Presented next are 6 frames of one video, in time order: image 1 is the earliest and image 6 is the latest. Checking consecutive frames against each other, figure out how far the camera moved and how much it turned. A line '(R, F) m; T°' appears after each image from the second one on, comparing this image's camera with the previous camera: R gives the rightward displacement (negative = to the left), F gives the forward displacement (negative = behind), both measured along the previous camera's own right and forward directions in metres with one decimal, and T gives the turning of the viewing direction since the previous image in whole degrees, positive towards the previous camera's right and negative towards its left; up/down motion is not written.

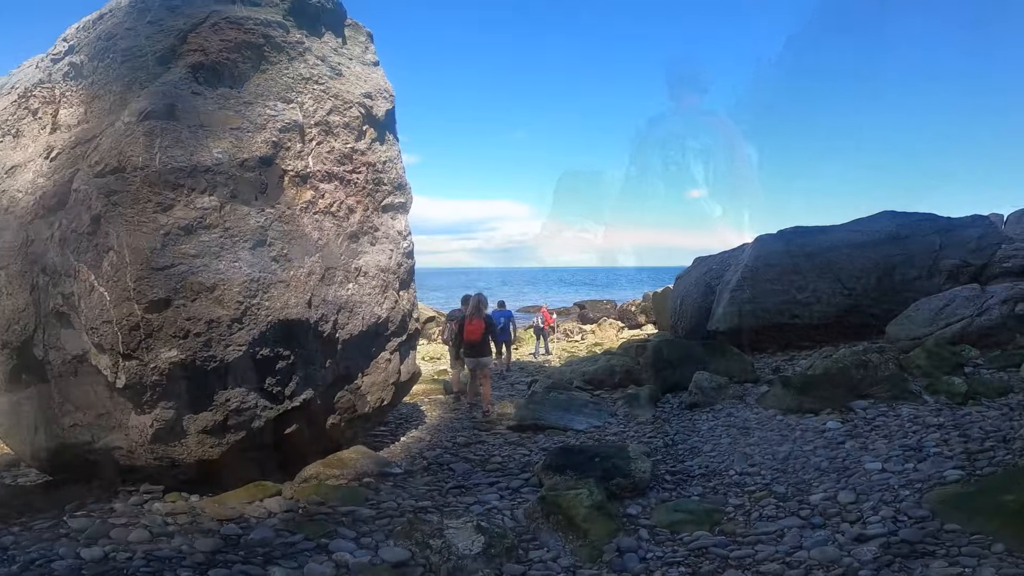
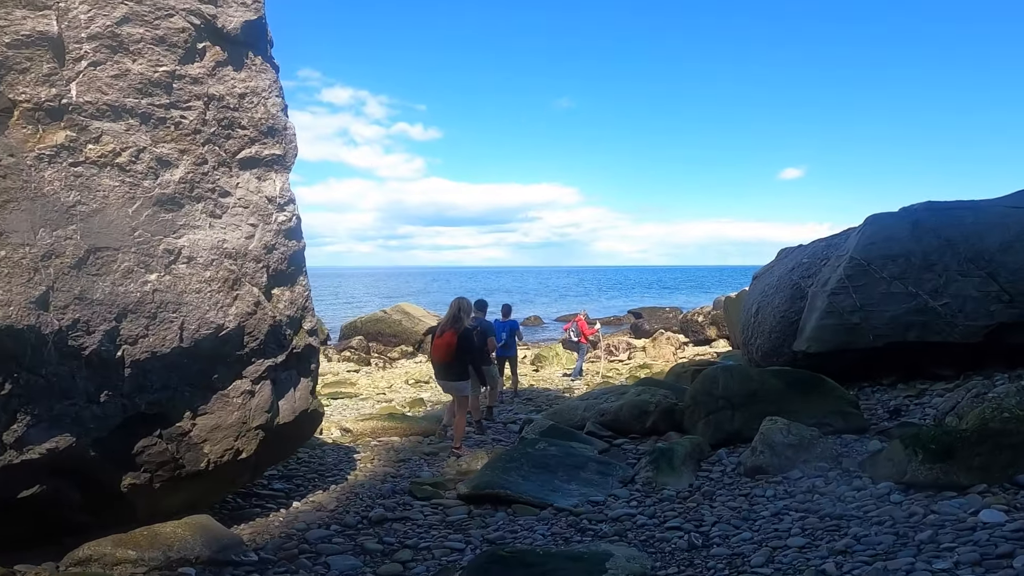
(+1.8, +4.6) m; -10°
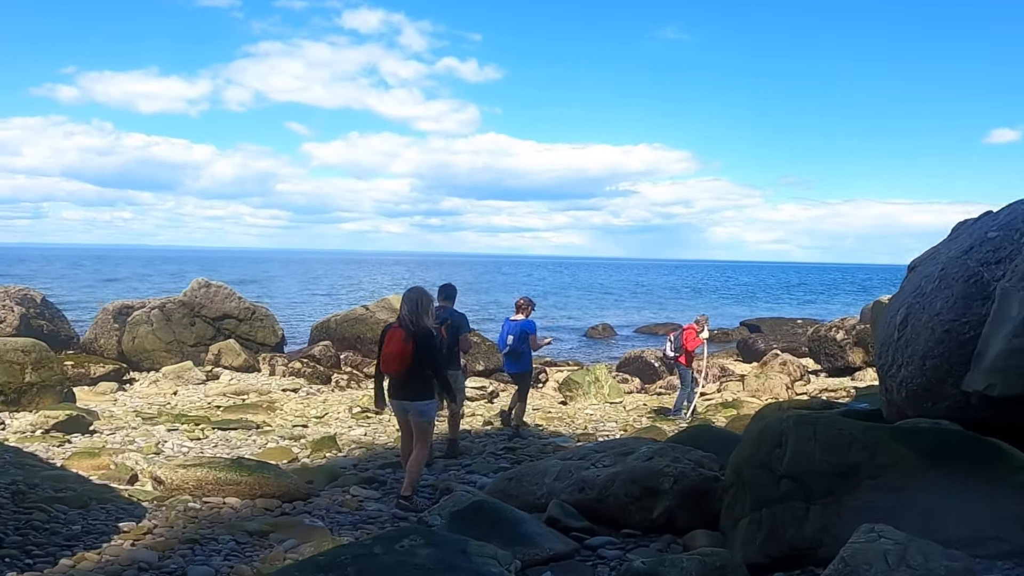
(+1.6, +4.5) m; -11°
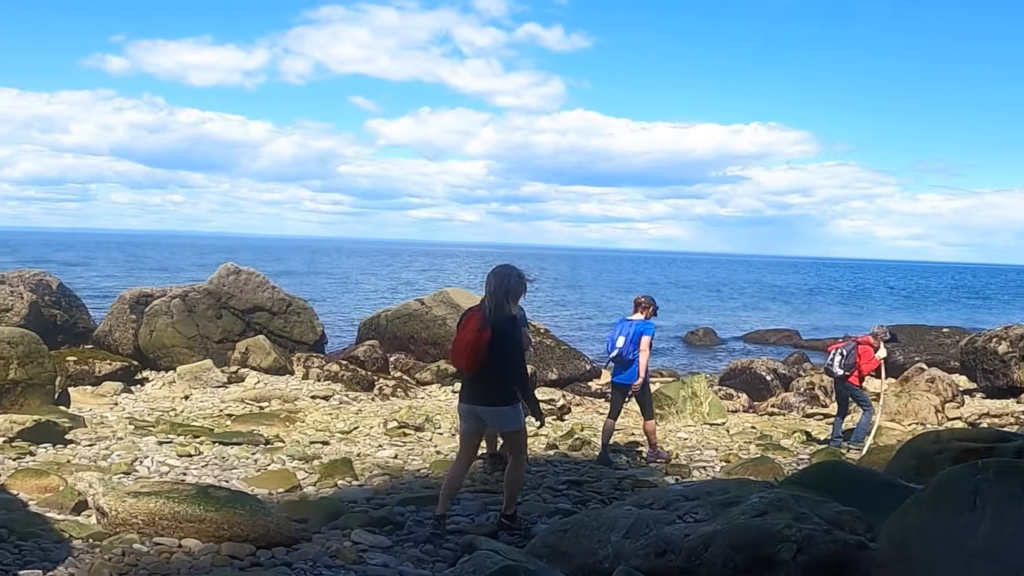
(+0.2, +1.6) m; -5°
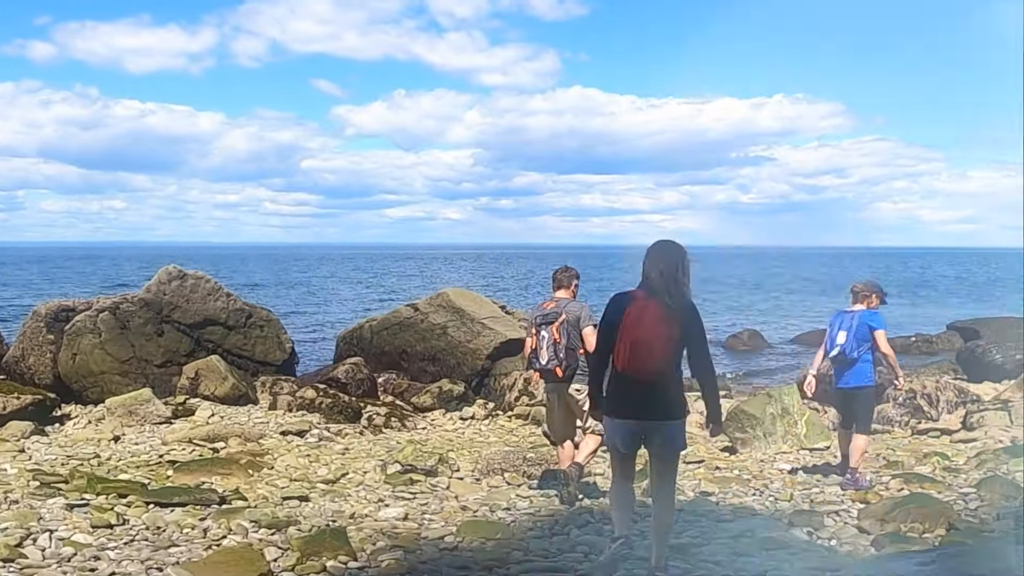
(-0.3, +1.6) m; +2°
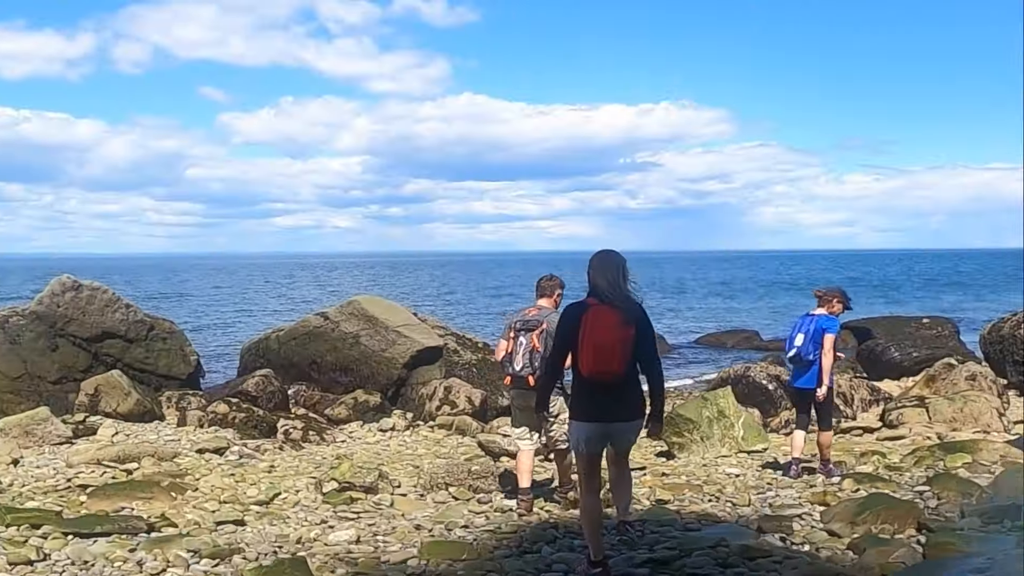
(-0.3, +0.2) m; +7°
